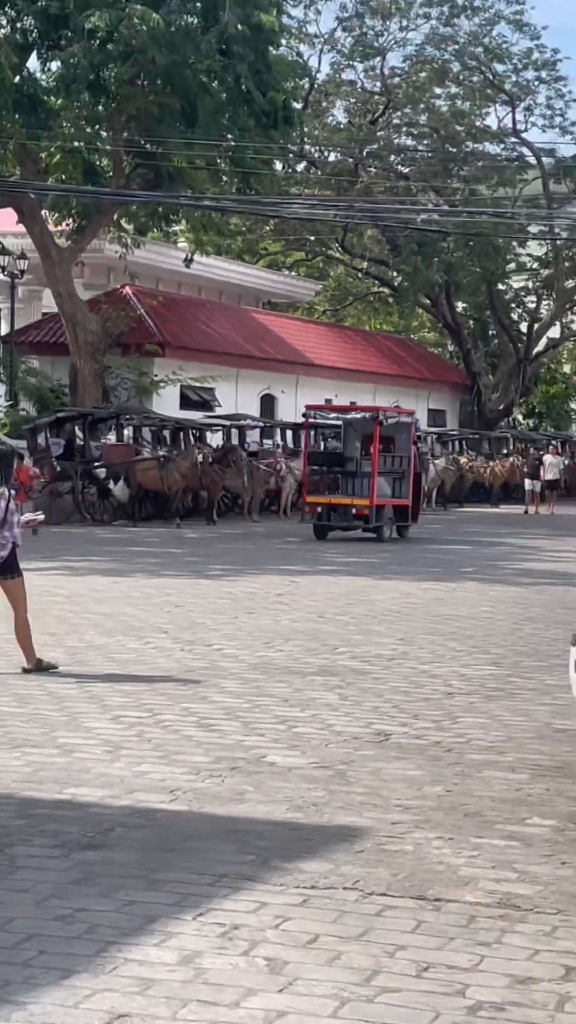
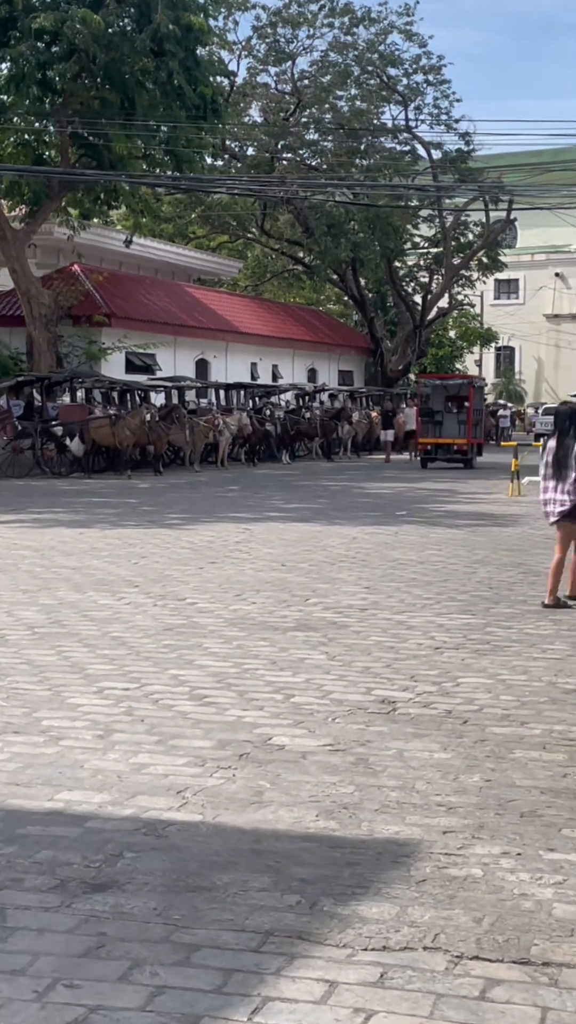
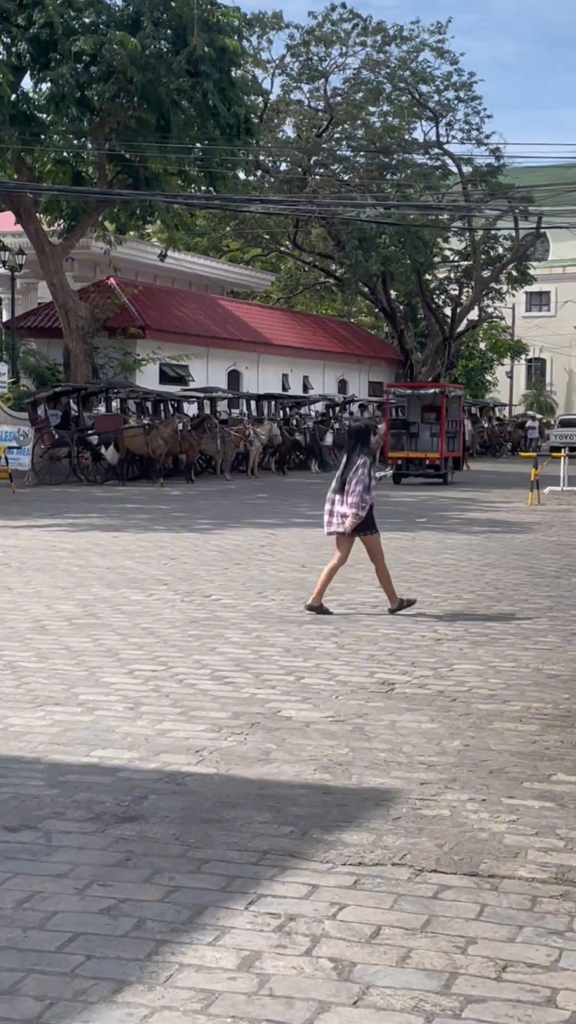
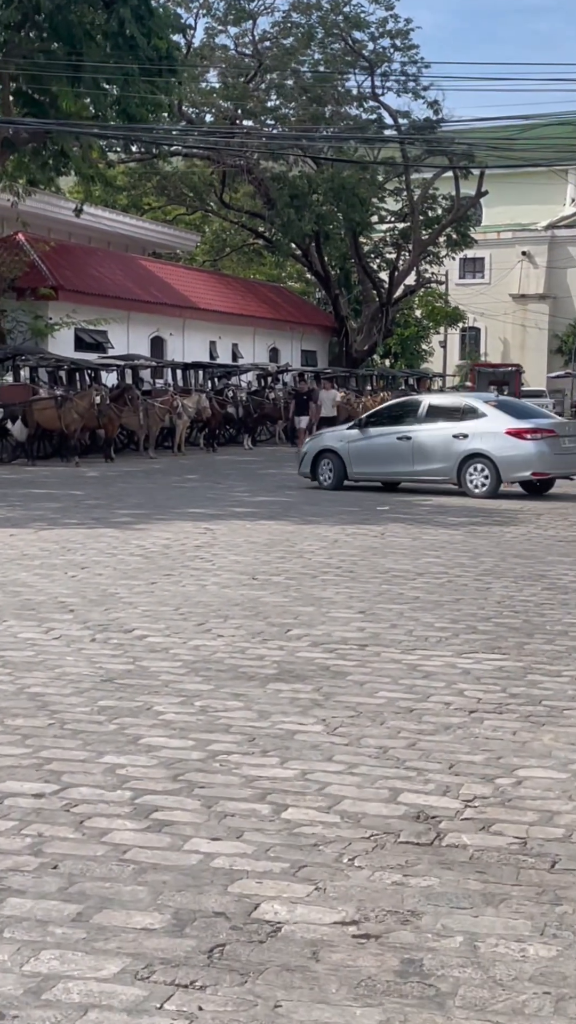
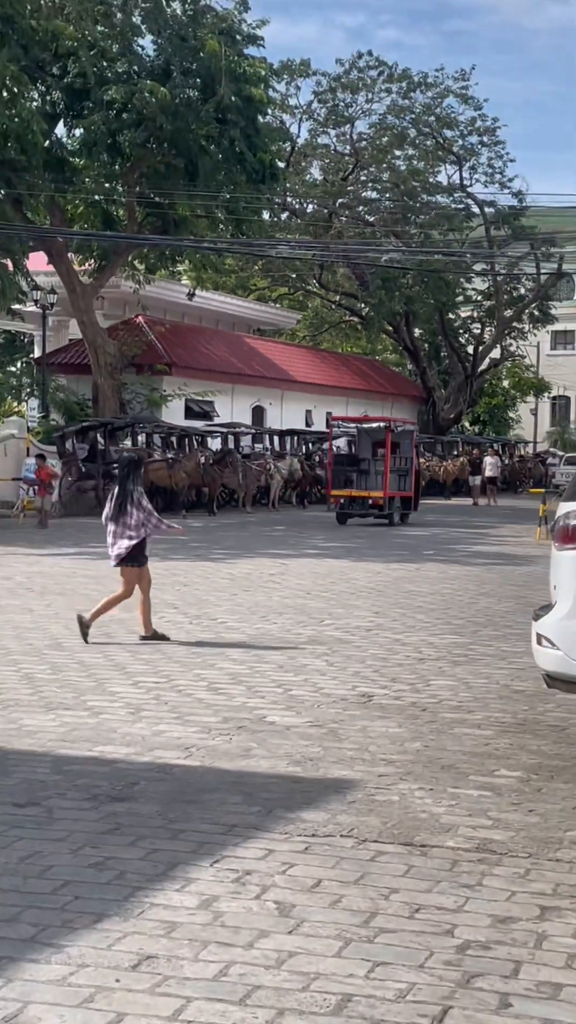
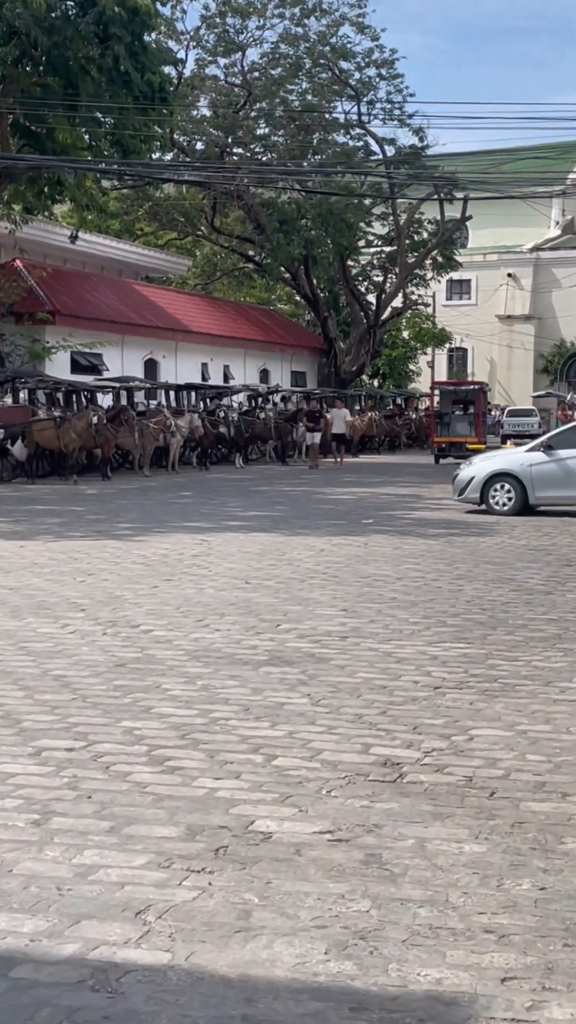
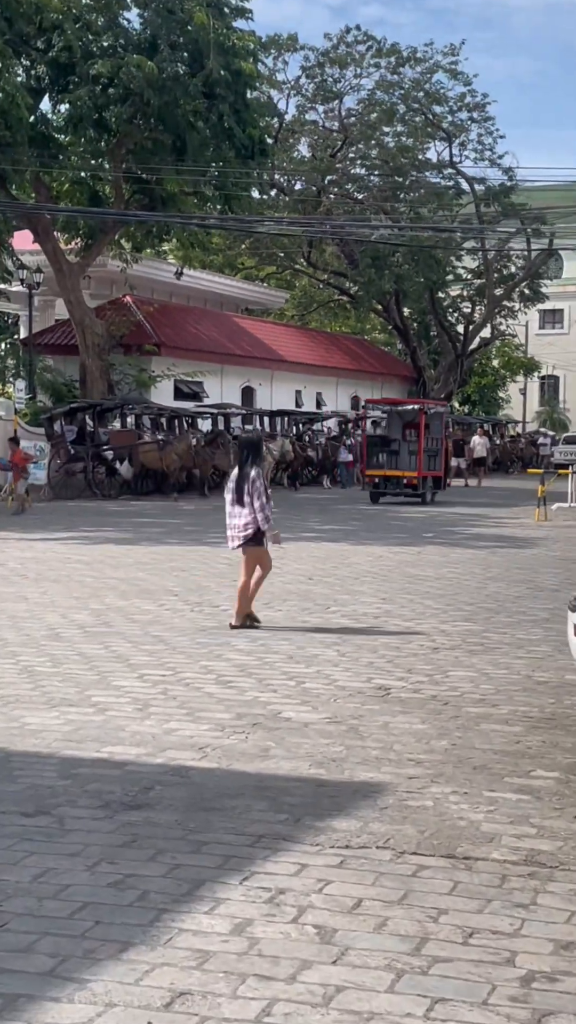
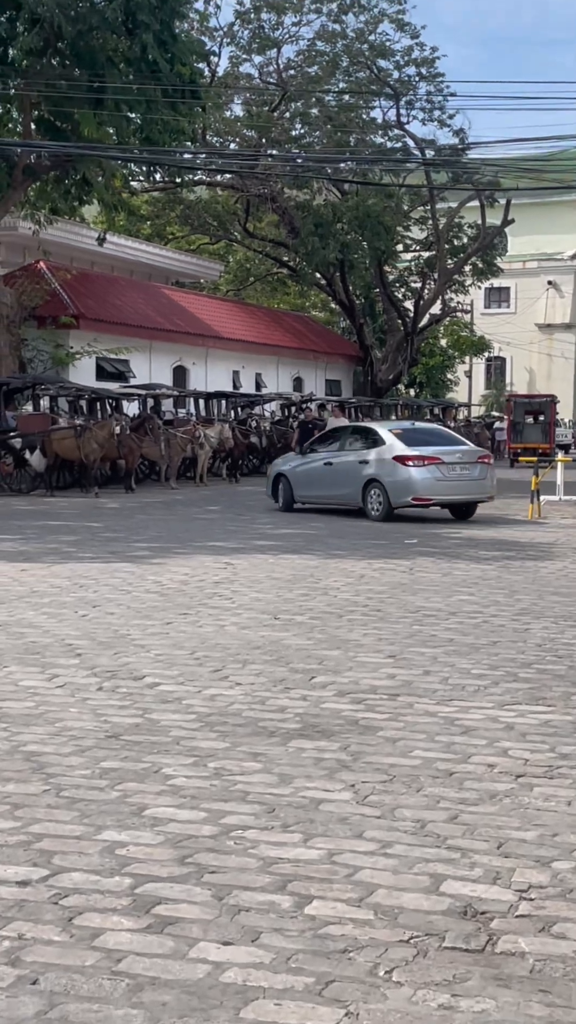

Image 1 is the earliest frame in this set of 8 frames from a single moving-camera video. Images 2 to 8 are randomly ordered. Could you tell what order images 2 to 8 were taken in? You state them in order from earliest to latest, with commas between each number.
5, 7, 3, 2, 6, 4, 8
